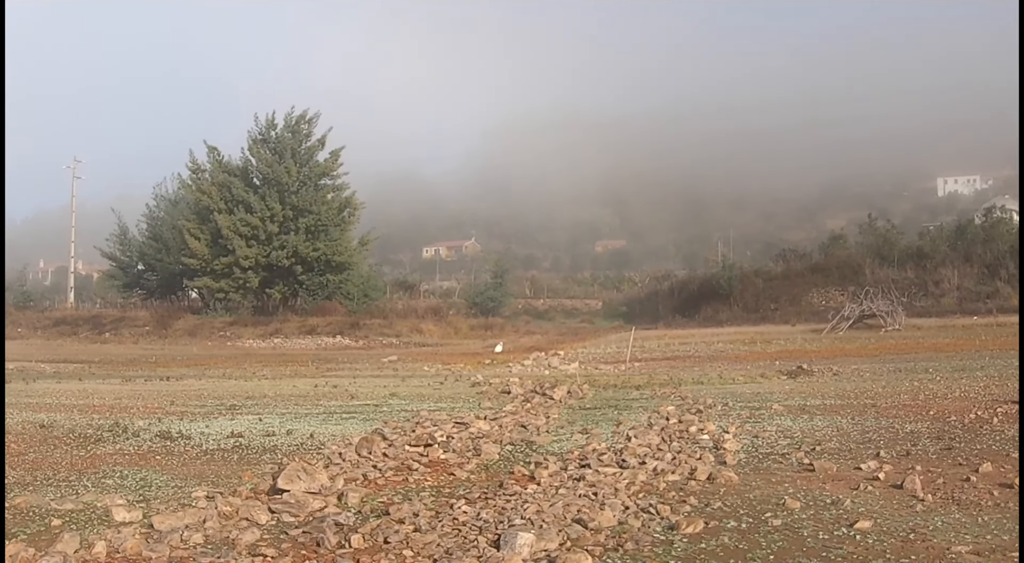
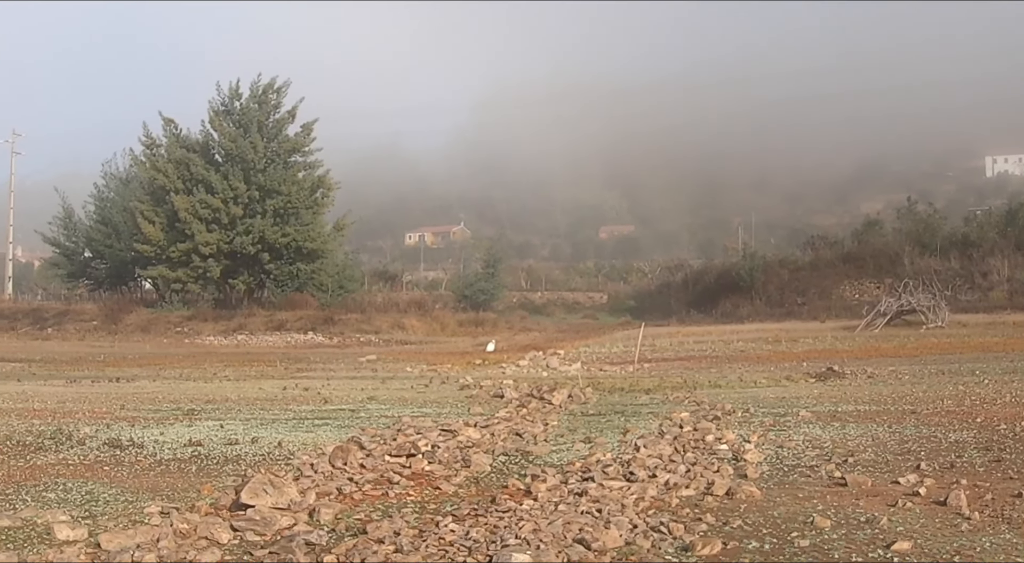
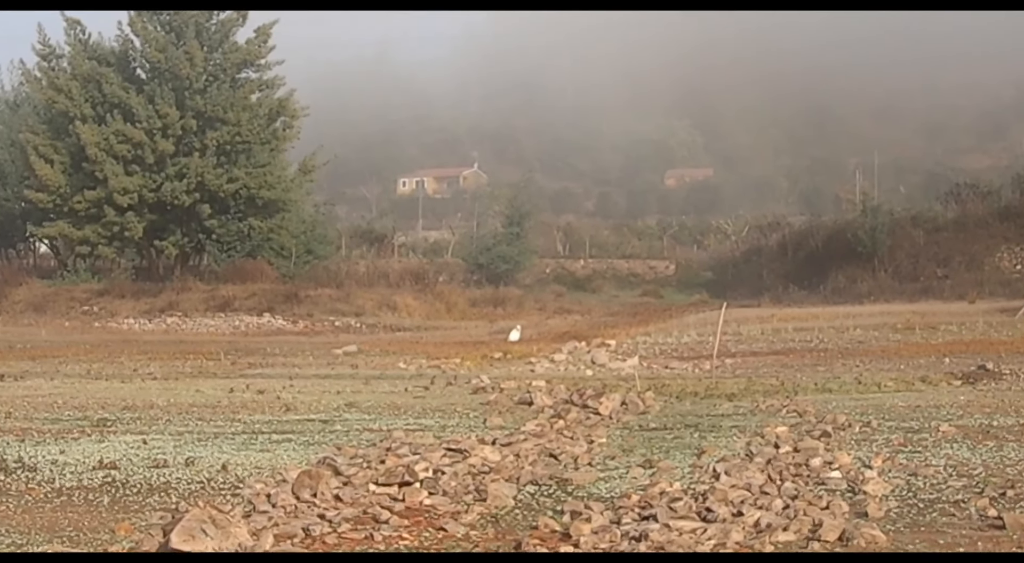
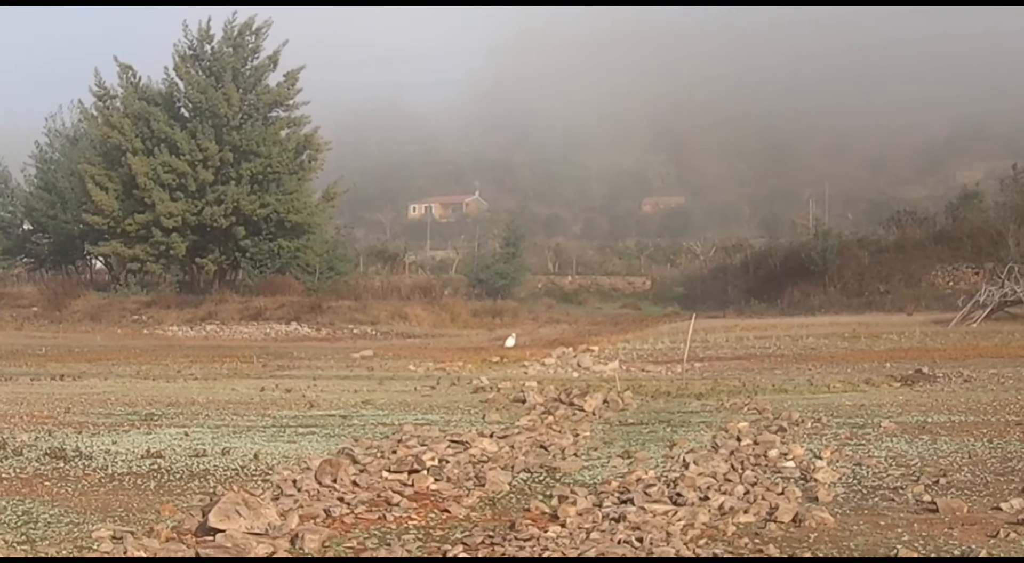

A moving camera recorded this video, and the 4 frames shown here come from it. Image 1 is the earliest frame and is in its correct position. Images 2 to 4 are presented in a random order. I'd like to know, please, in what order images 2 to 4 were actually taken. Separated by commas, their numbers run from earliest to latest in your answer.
2, 4, 3
